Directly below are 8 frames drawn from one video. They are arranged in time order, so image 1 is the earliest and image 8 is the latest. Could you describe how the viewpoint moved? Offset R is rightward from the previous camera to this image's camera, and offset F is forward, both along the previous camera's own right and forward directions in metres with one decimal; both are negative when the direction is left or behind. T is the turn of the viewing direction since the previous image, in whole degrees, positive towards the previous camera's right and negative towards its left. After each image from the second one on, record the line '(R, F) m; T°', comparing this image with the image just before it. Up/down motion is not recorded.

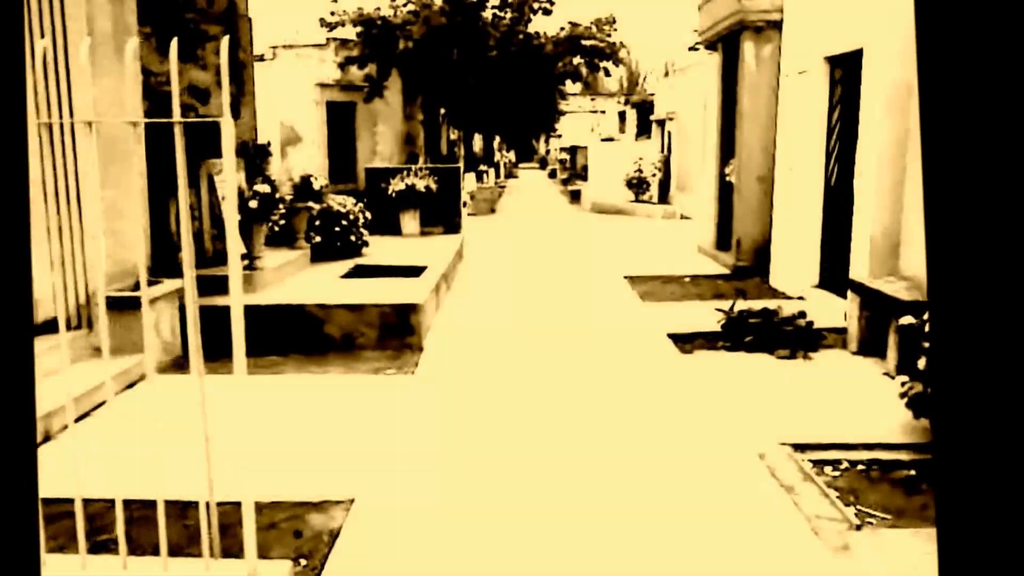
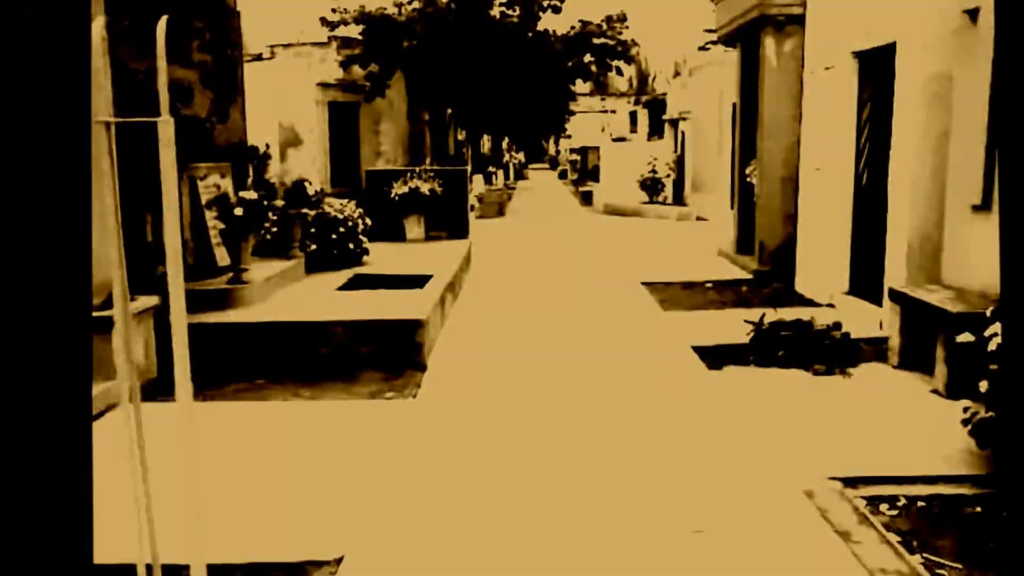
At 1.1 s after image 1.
(0.0, +0.5) m; -1°
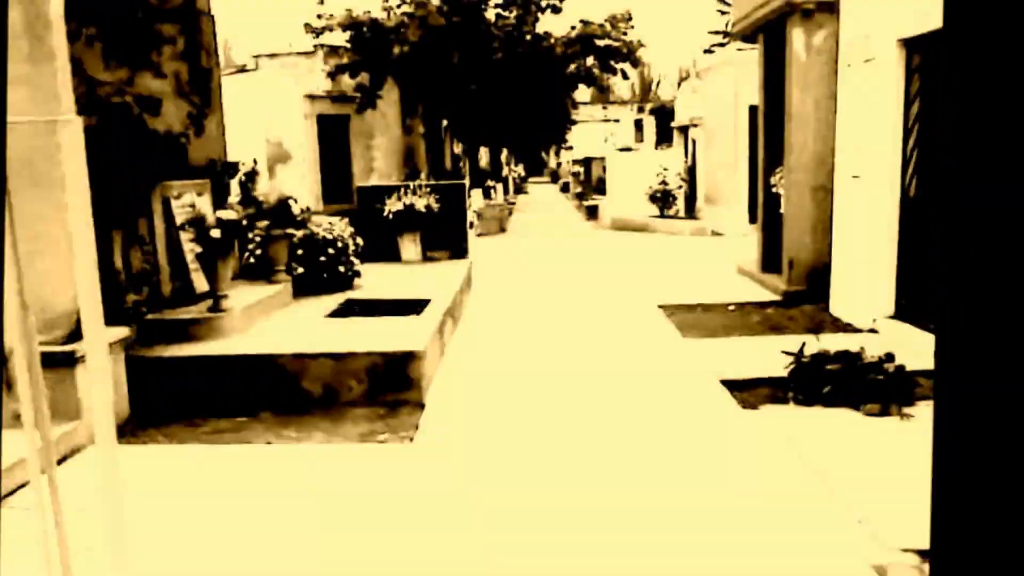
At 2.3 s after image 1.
(-0.1, +0.6) m; 0°
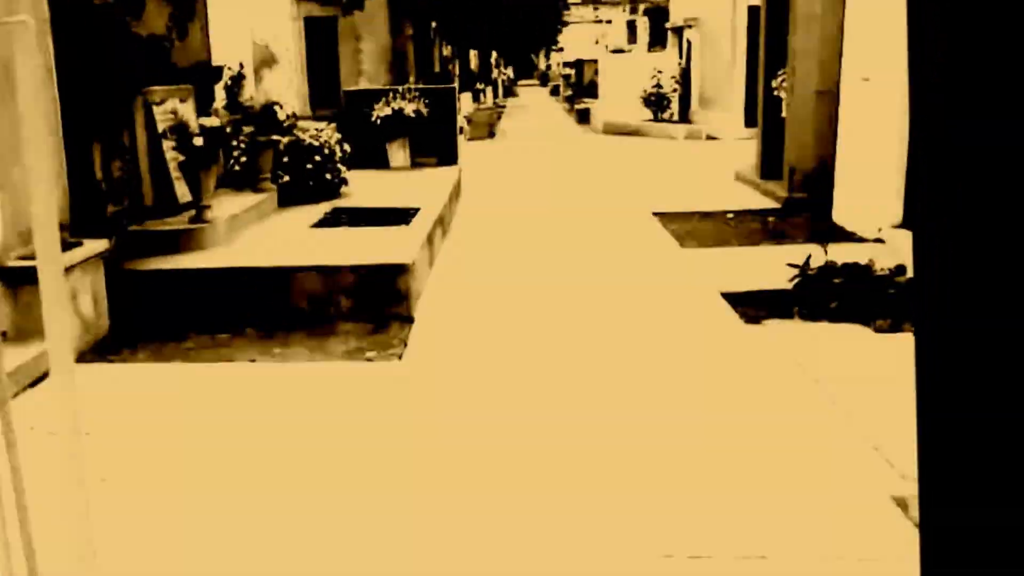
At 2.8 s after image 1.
(0.0, +0.2) m; +1°
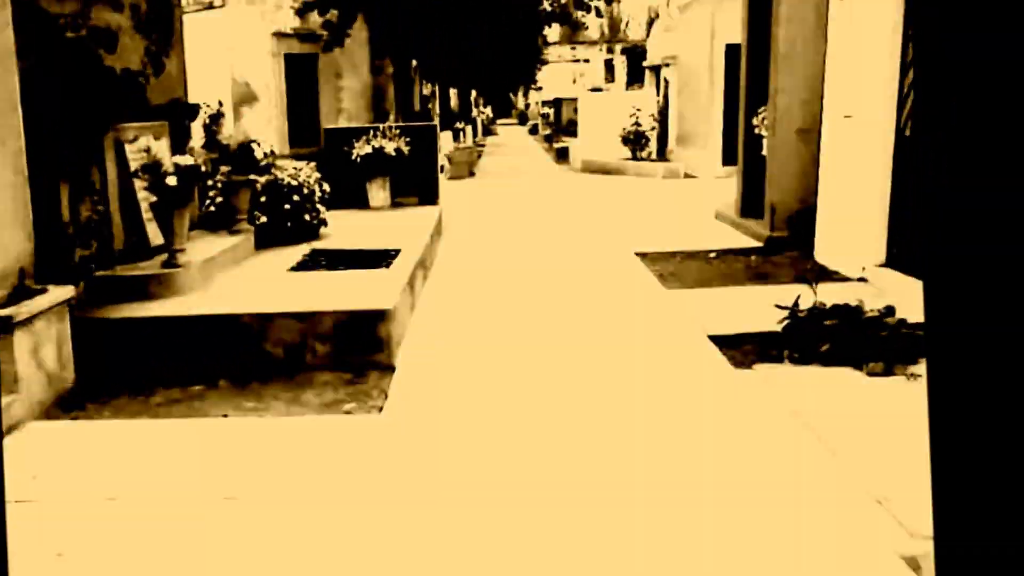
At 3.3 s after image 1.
(0.0, +0.1) m; +1°
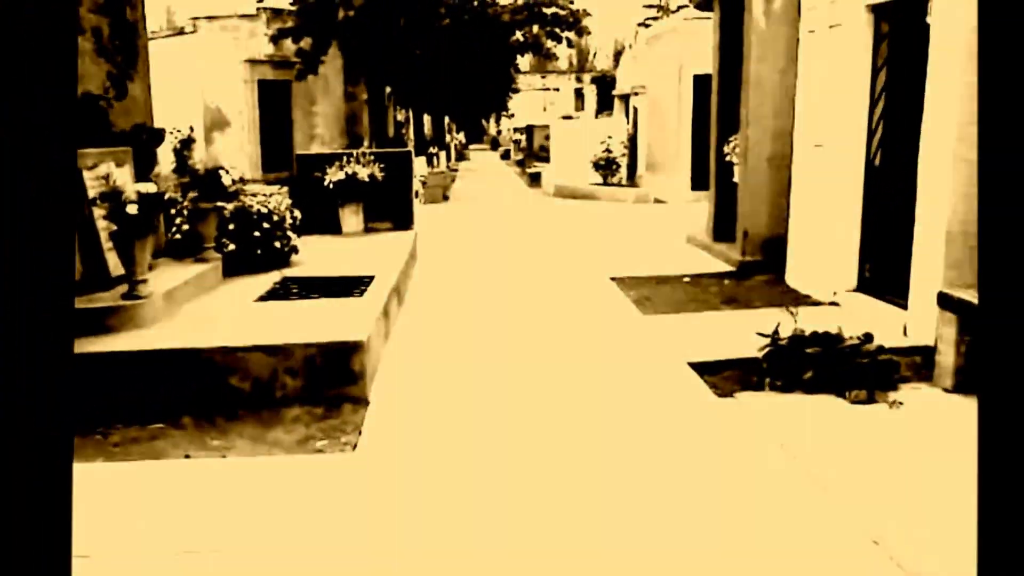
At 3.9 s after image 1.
(0.0, +0.1) m; +1°
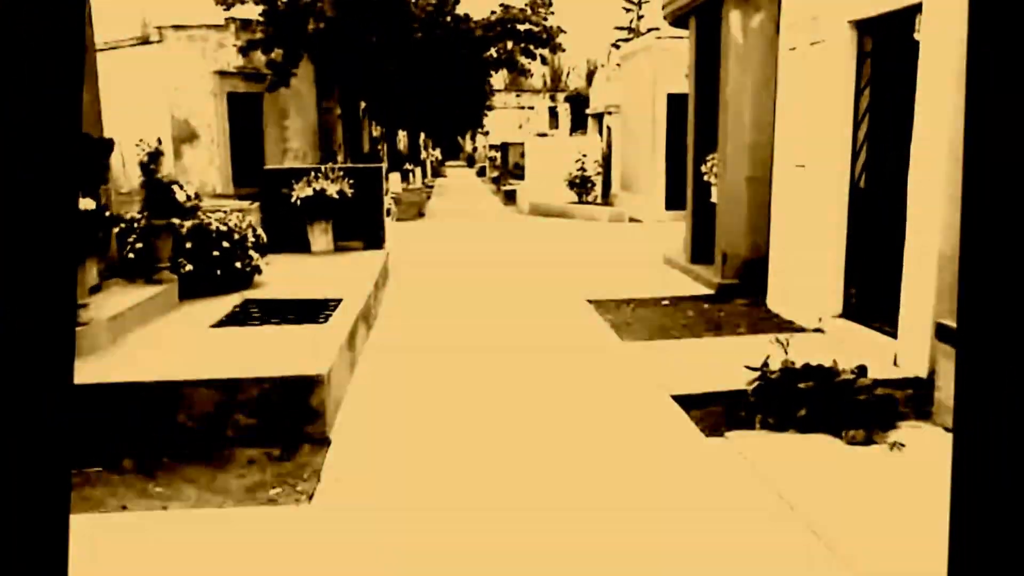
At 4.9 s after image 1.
(0.0, +0.3) m; +1°
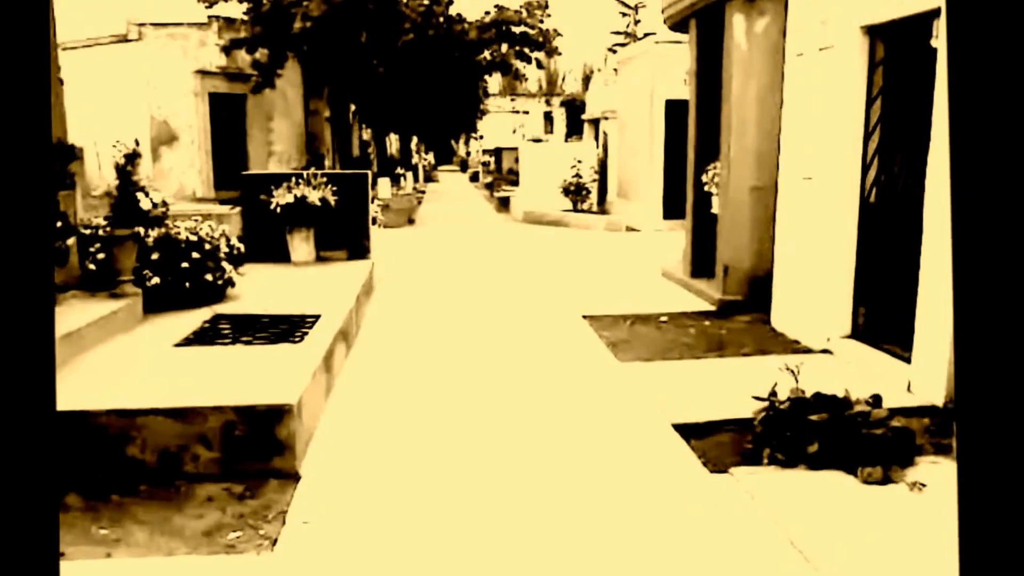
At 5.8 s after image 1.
(0.0, +0.3) m; 0°
